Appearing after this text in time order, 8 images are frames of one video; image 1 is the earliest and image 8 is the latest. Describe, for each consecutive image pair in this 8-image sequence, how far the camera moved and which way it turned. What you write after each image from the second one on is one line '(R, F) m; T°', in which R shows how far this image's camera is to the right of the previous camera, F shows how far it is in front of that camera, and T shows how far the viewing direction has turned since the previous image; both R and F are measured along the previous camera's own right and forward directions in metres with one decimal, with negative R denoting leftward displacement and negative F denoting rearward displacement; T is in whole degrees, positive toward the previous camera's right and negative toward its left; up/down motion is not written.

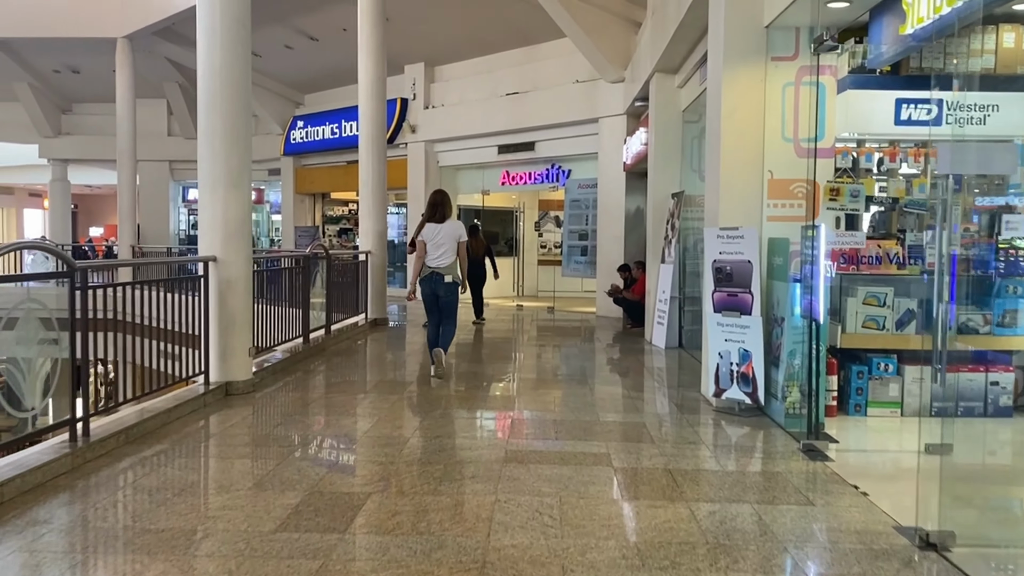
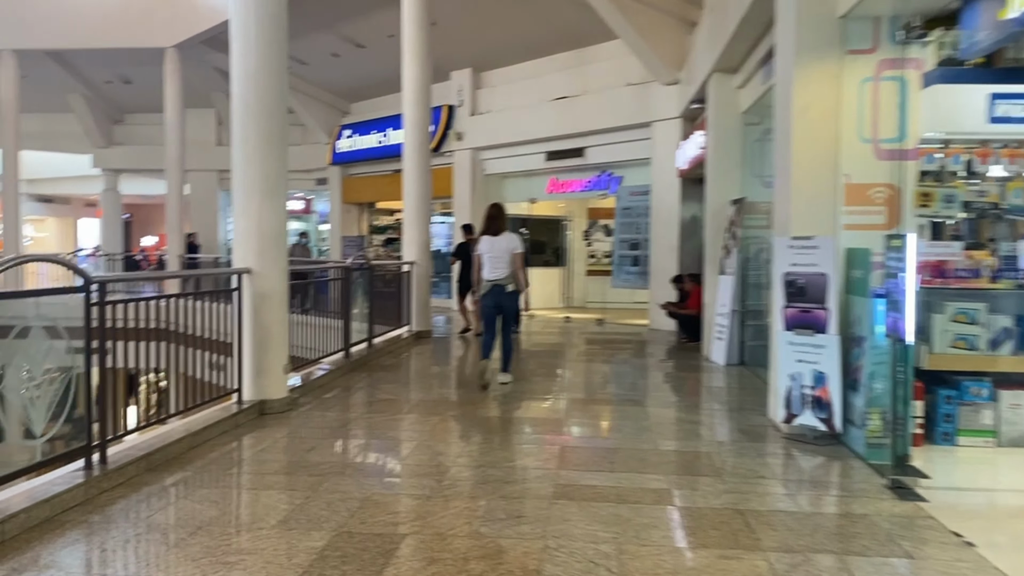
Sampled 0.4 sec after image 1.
(0.0, +0.4) m; -3°
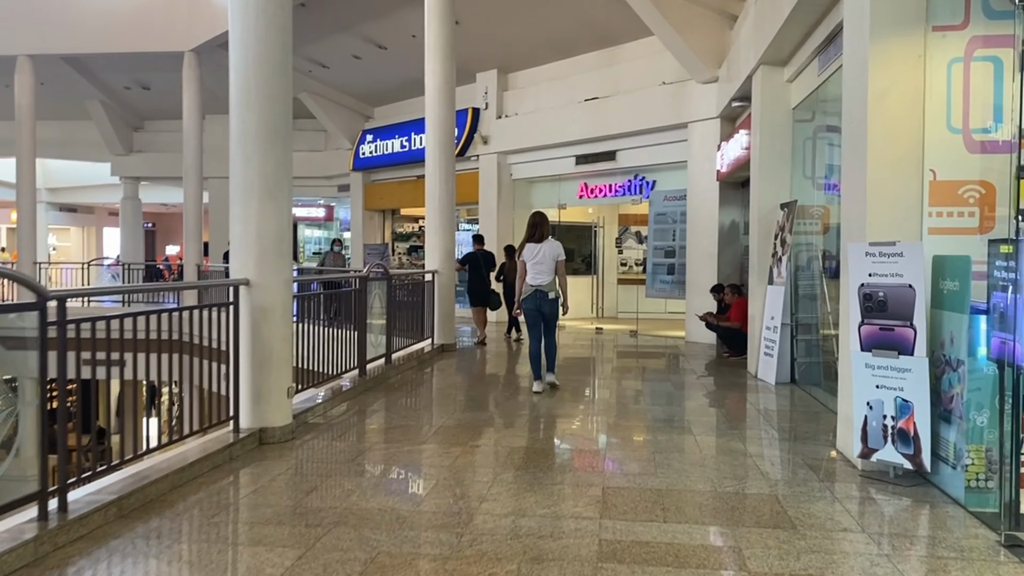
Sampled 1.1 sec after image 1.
(0.0, +0.6) m; -2°
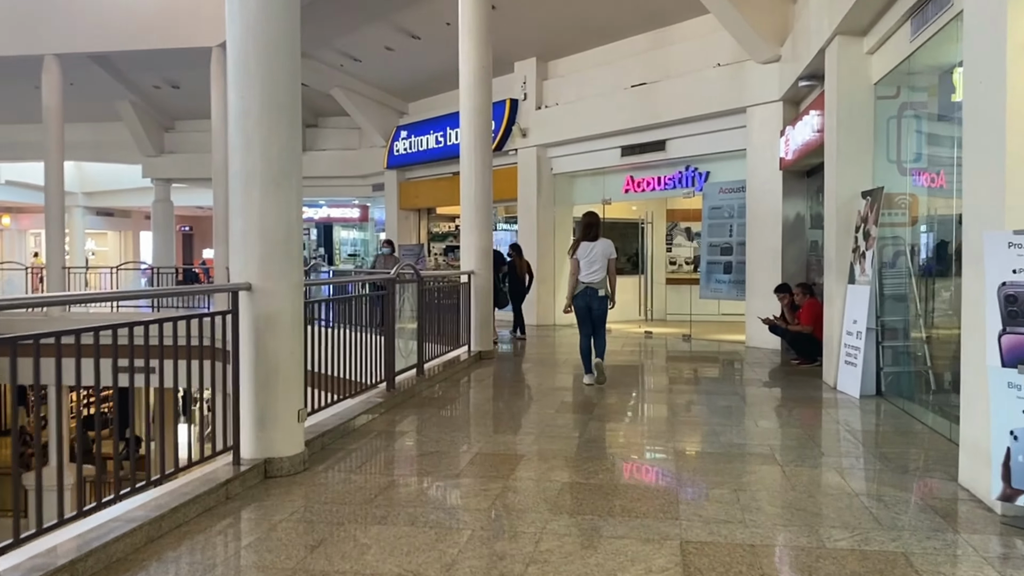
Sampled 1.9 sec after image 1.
(0.0, +0.7) m; -3°
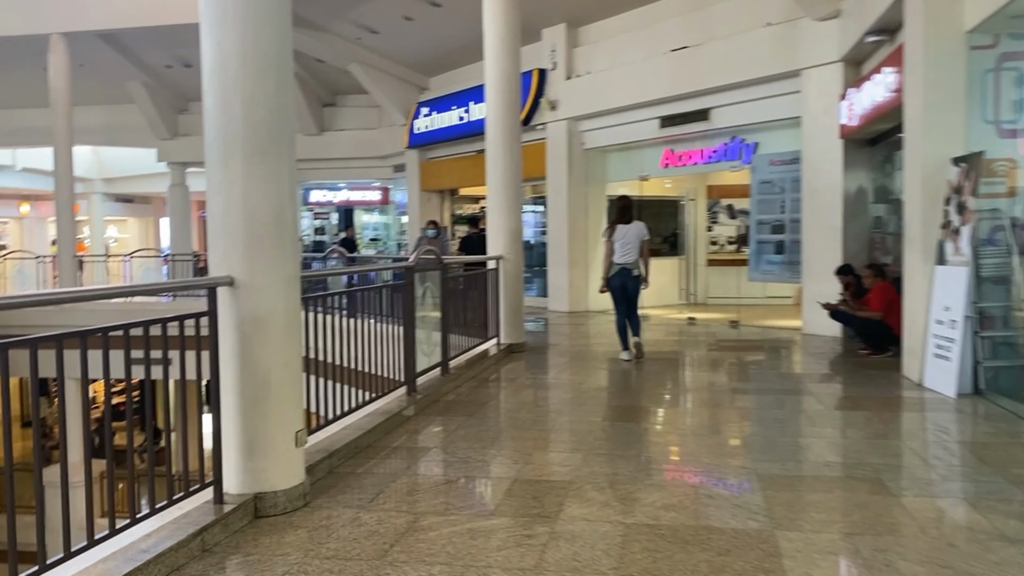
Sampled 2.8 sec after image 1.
(-0.1, +0.8) m; -2°
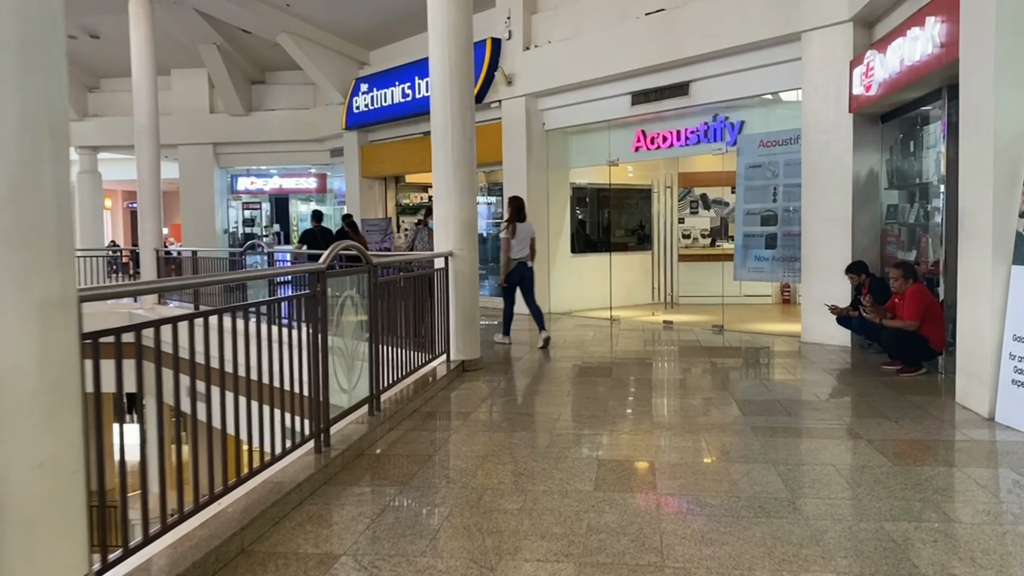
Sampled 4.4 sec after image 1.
(0.0, +1.4) m; +3°
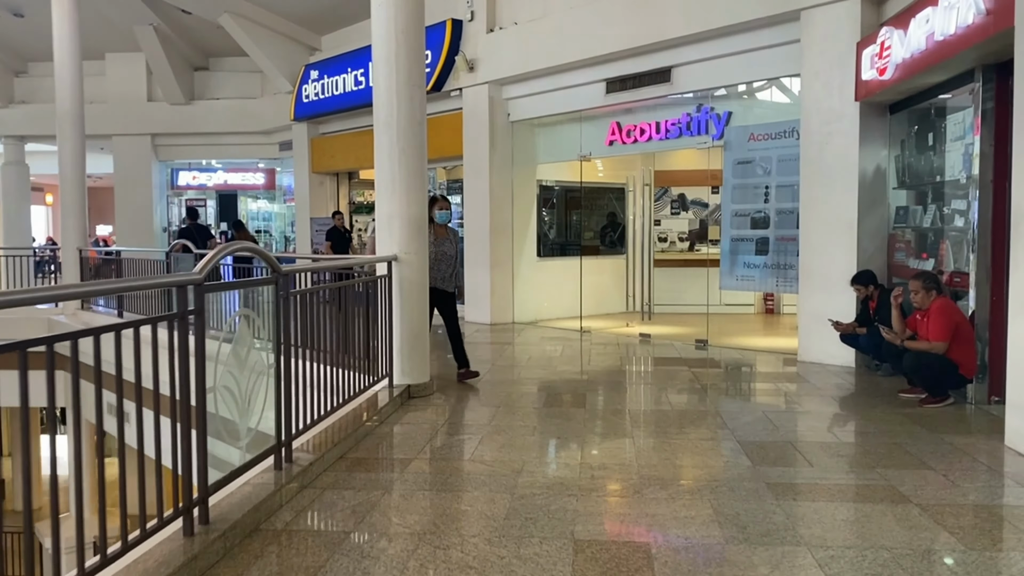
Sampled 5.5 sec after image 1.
(+0.1, +0.9) m; +2°
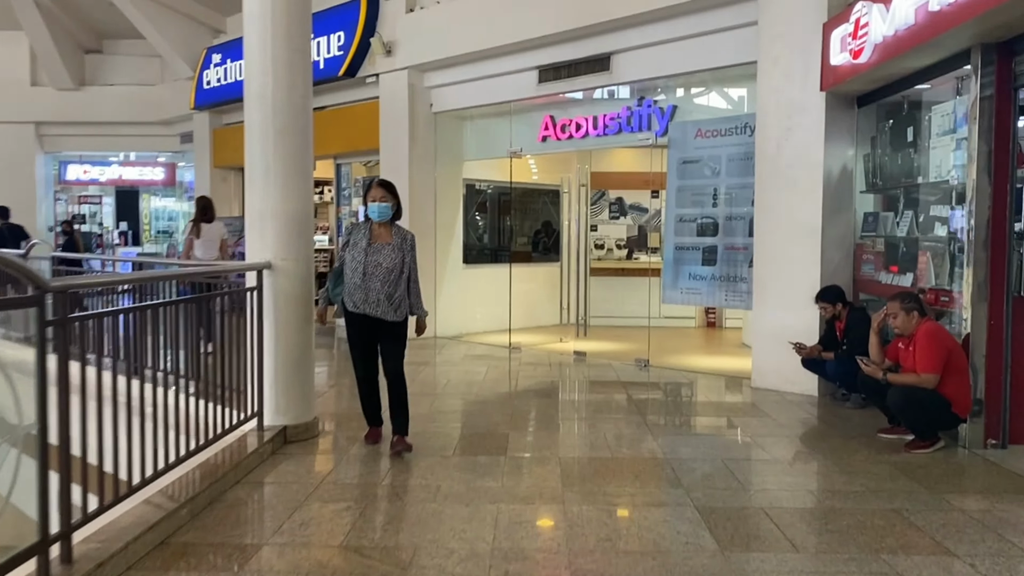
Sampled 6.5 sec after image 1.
(+0.2, +0.9) m; +4°
